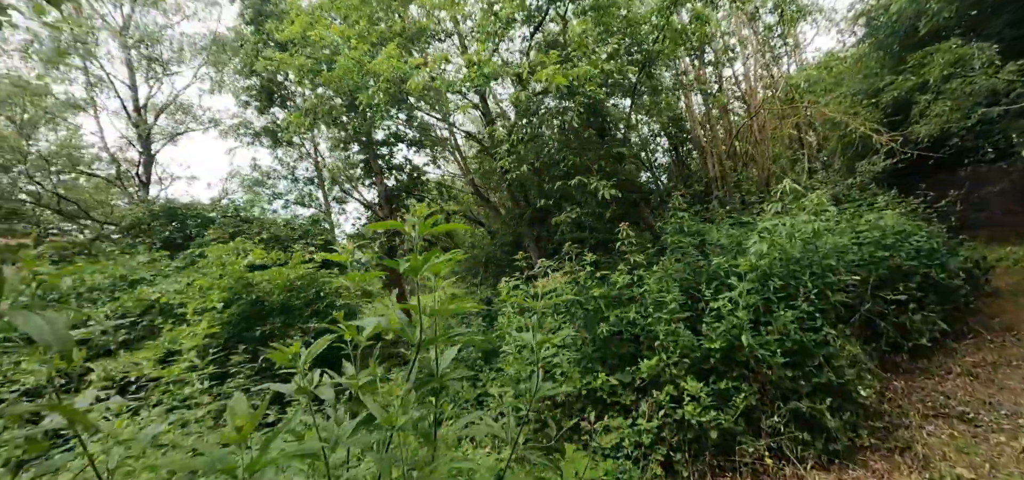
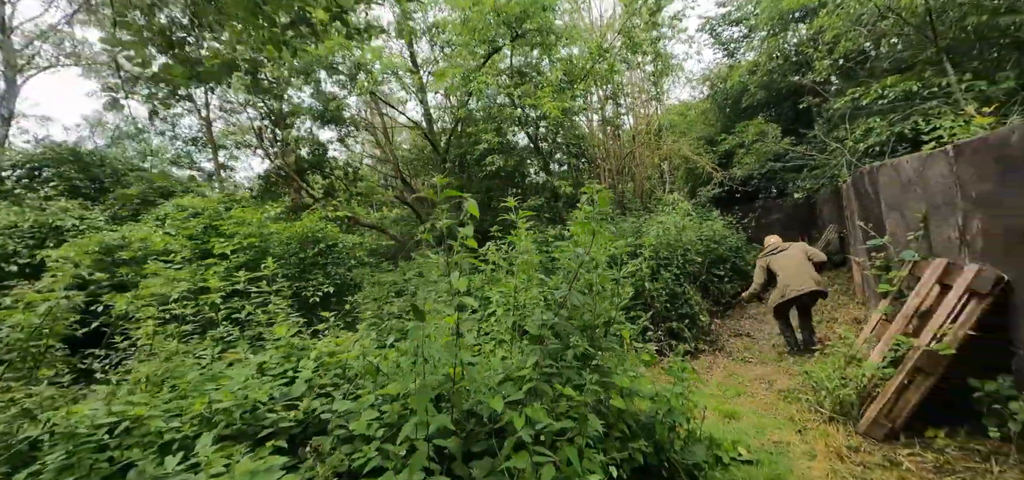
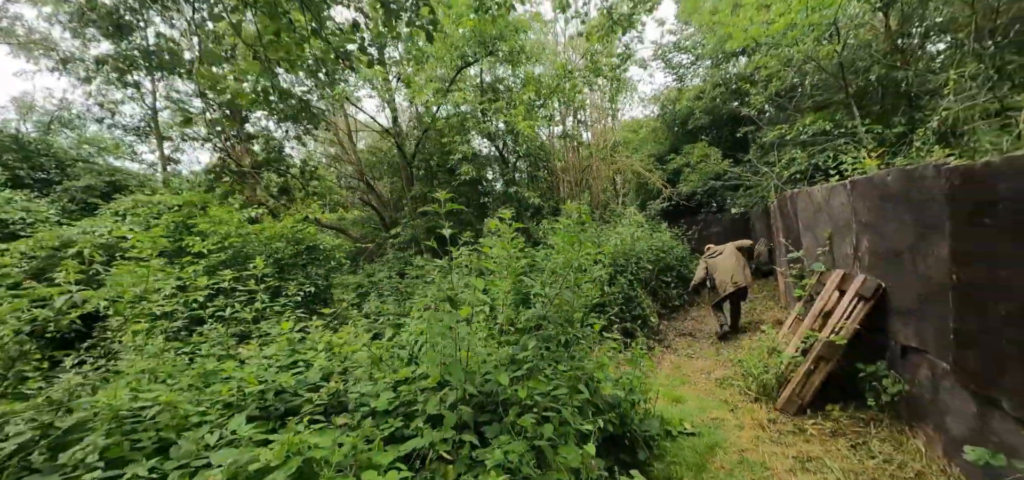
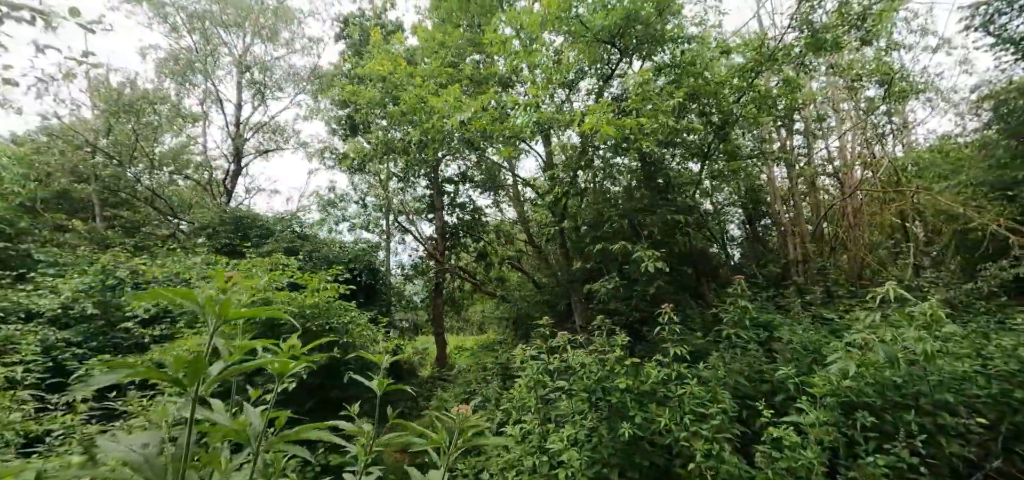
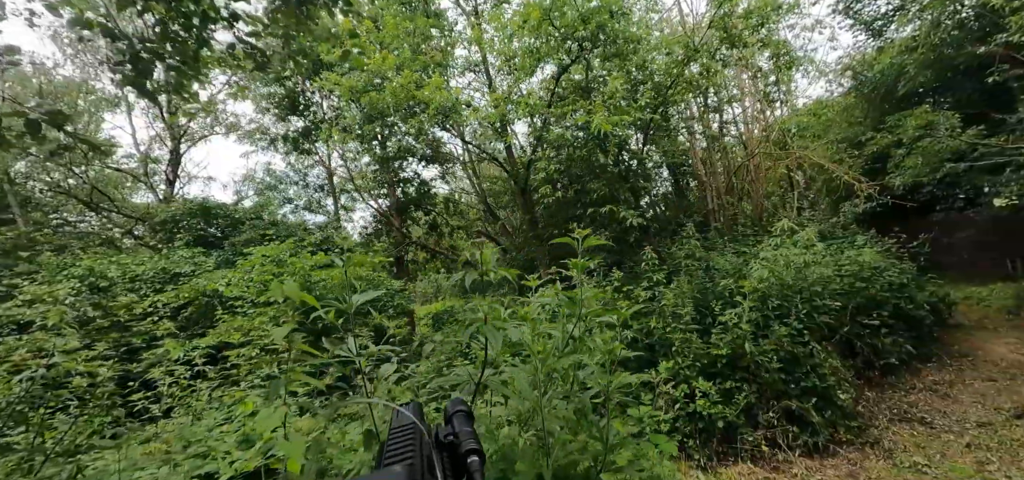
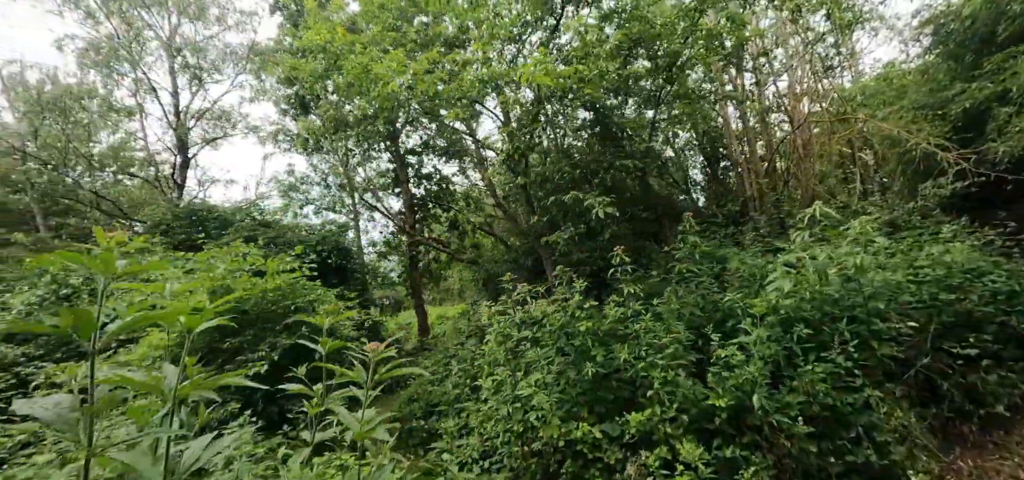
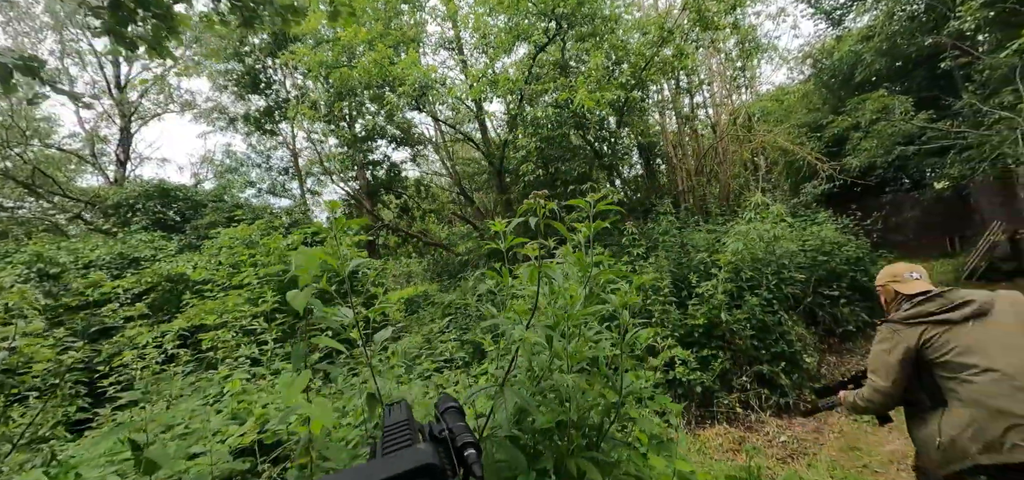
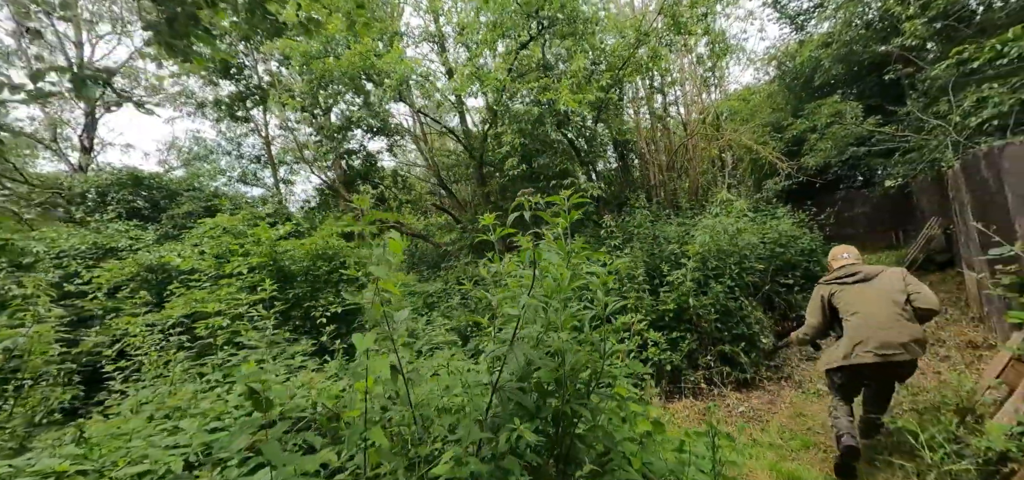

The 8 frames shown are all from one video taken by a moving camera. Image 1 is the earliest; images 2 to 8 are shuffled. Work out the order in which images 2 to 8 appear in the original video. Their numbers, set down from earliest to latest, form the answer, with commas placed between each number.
6, 4, 5, 7, 8, 2, 3
